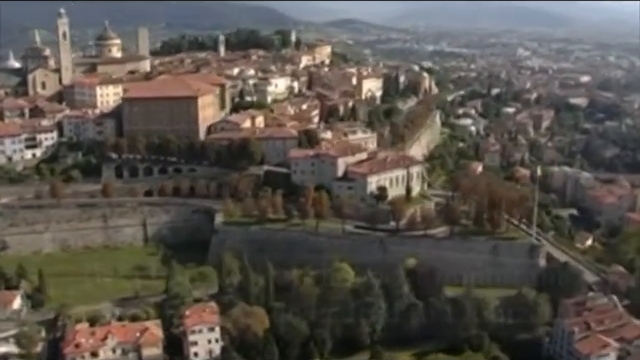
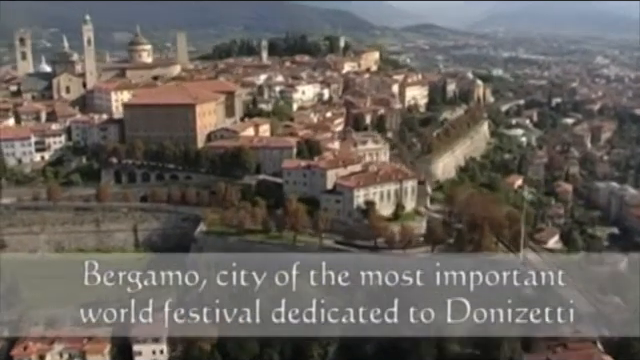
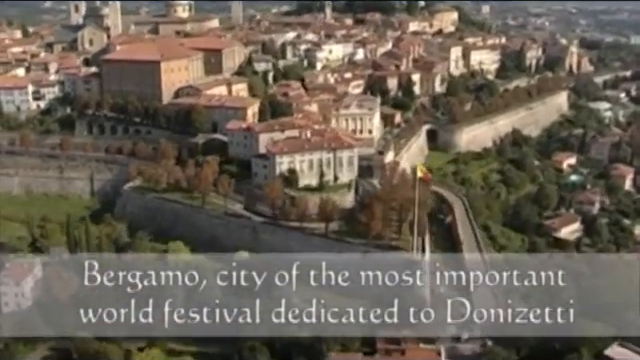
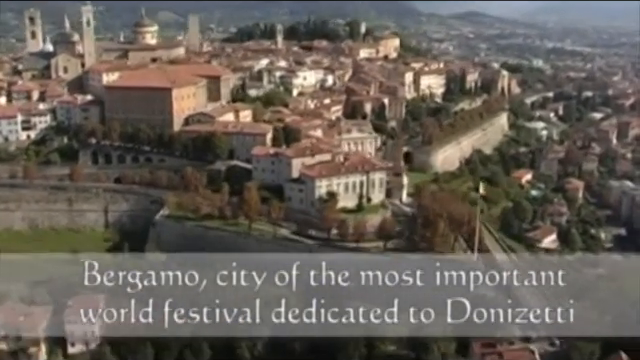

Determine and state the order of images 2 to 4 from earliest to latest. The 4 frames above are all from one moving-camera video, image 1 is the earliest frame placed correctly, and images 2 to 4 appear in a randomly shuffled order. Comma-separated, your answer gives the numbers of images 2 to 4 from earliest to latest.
2, 4, 3
